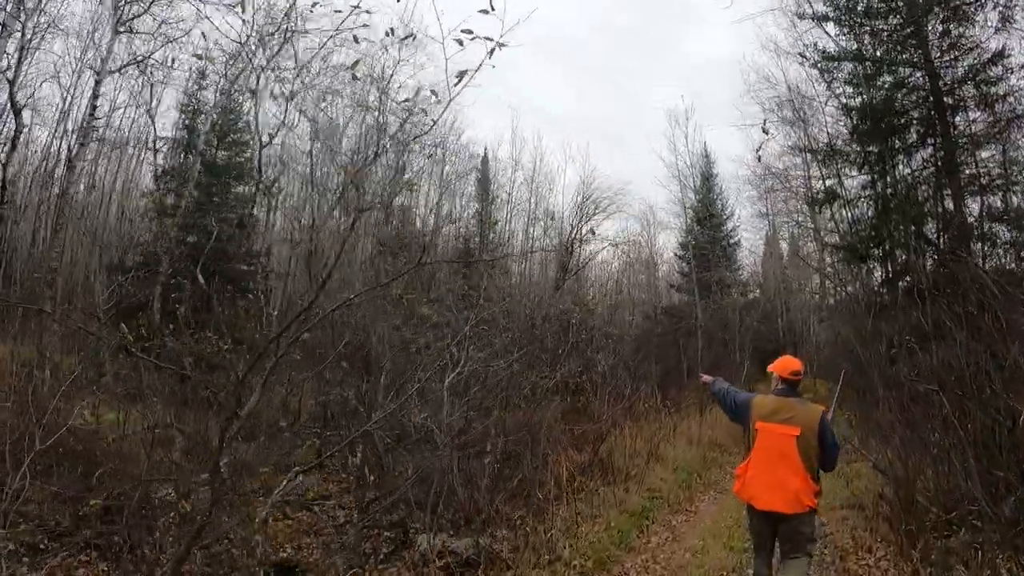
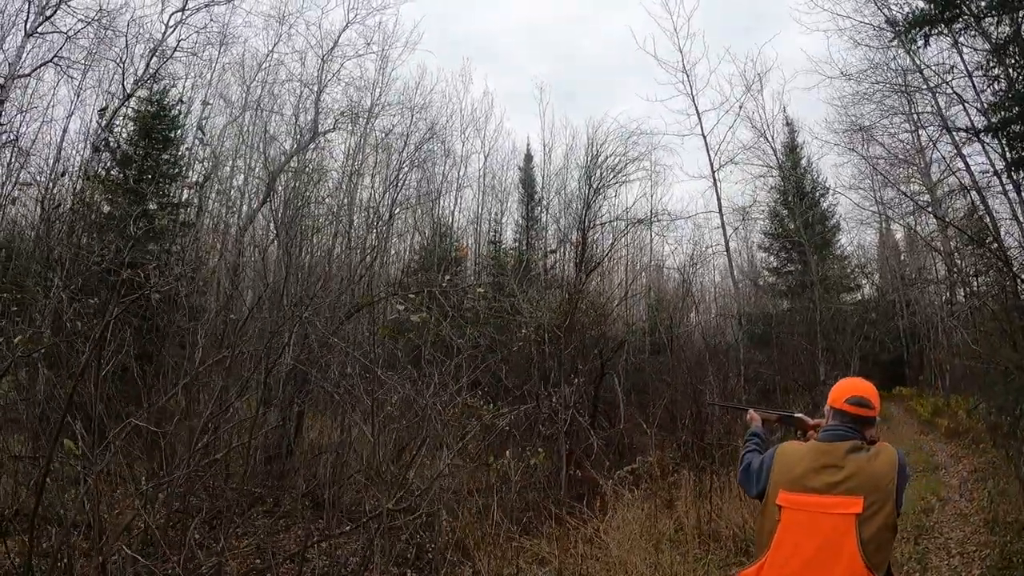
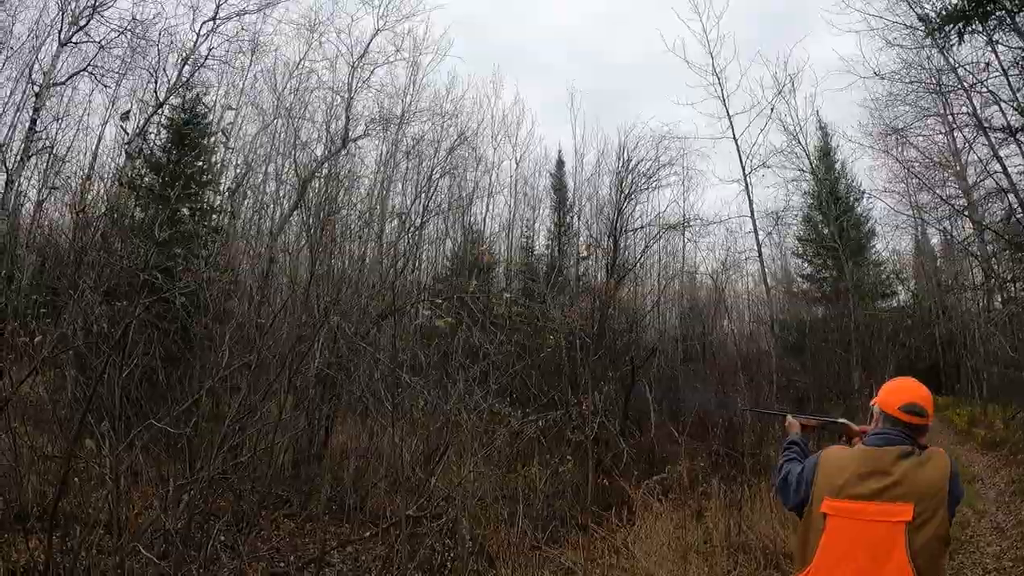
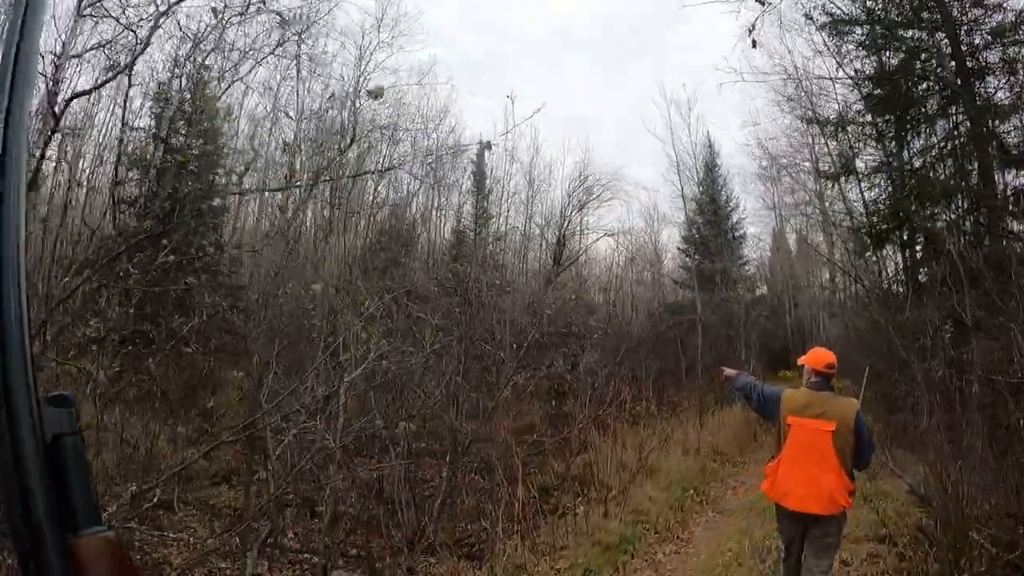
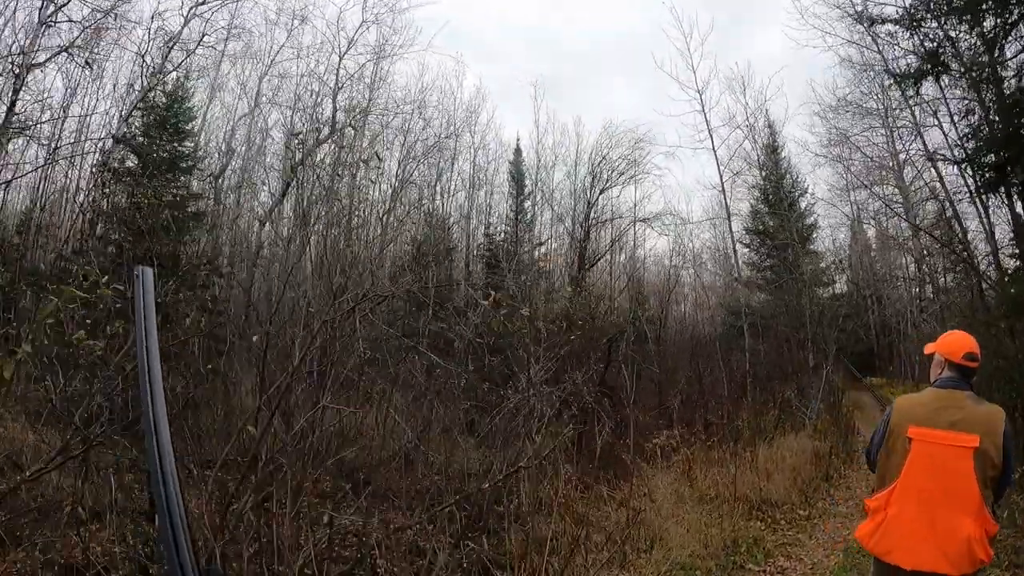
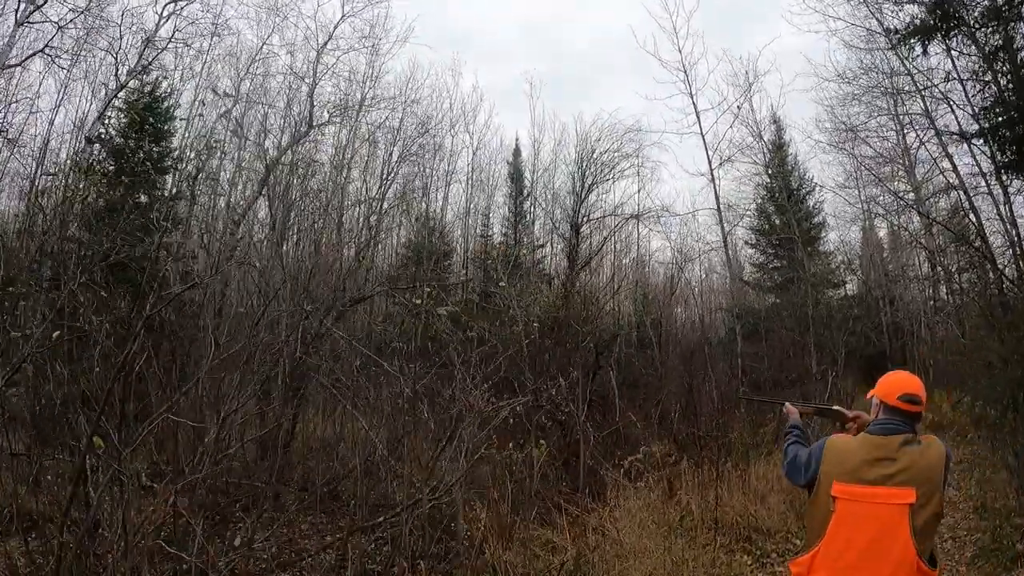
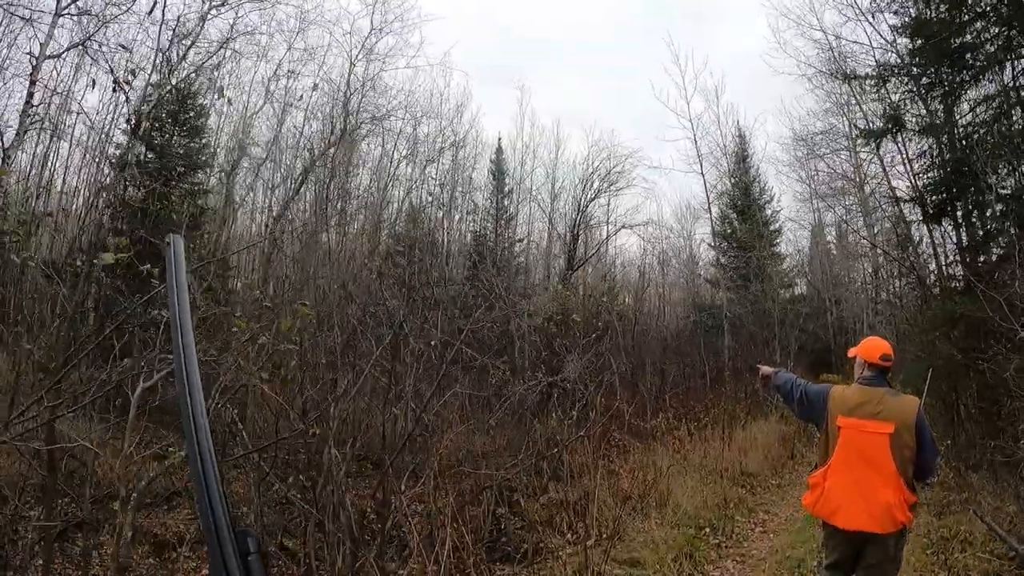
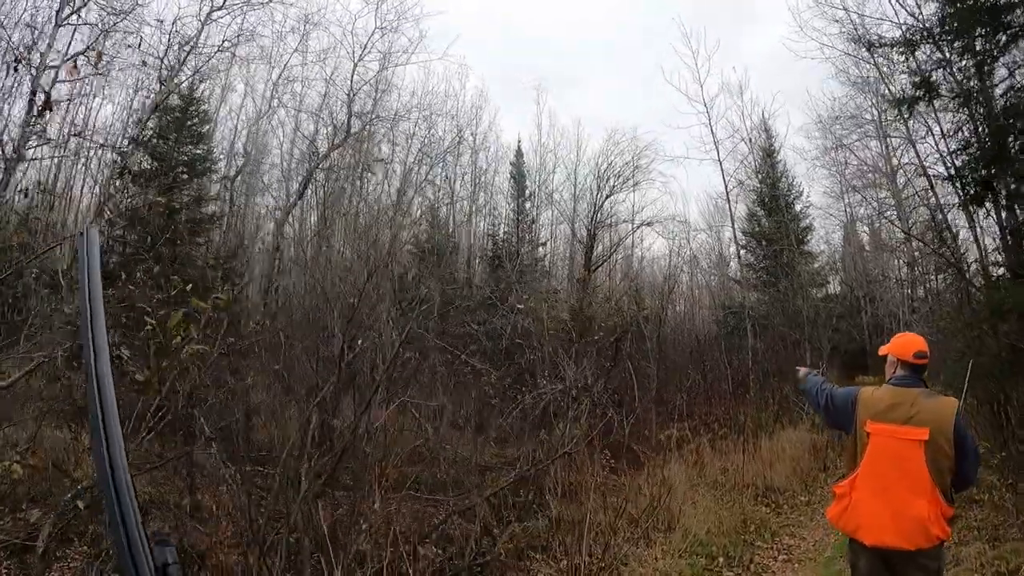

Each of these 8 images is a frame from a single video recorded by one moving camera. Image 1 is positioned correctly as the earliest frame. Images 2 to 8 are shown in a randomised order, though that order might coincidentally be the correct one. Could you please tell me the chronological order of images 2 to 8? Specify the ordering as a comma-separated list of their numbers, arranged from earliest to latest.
4, 7, 8, 5, 6, 2, 3
